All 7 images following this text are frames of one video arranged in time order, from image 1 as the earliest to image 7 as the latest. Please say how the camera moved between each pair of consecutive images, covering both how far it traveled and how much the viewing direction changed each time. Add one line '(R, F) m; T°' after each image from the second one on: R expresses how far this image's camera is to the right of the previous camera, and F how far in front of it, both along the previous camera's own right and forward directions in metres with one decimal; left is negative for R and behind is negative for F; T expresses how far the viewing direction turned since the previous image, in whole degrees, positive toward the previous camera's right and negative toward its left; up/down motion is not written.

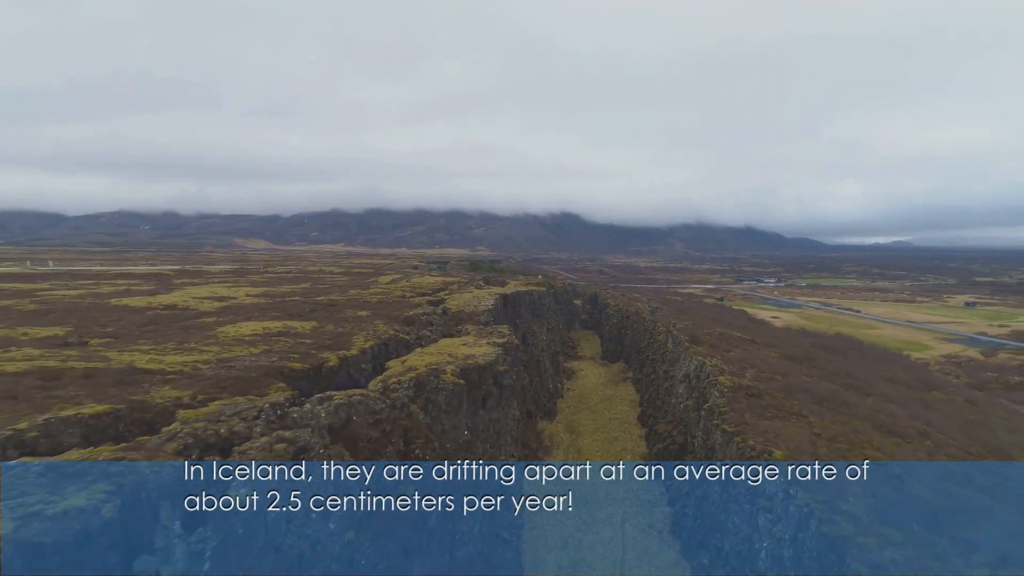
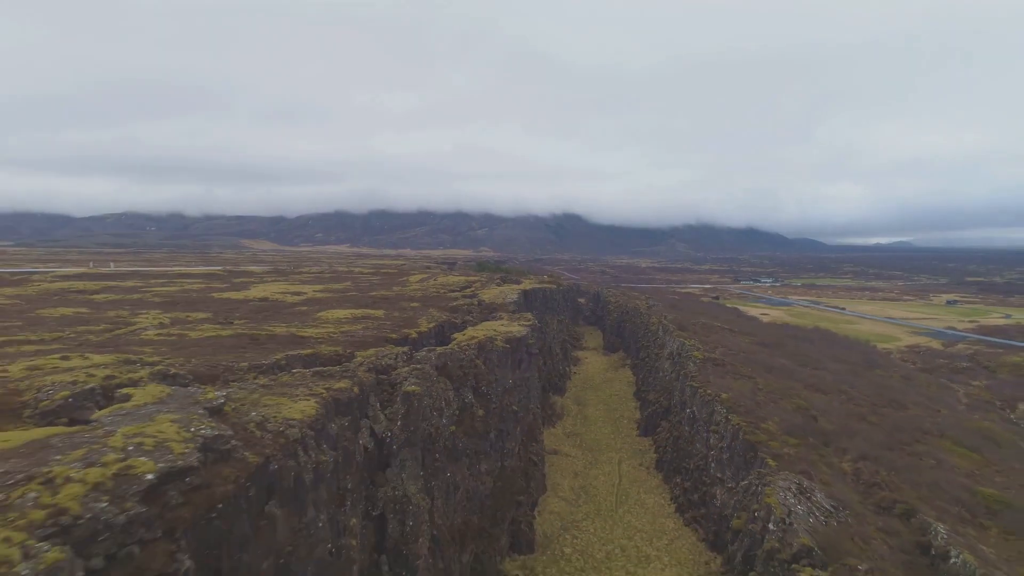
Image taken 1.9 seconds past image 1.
(-1.8, -9.9) m; 0°
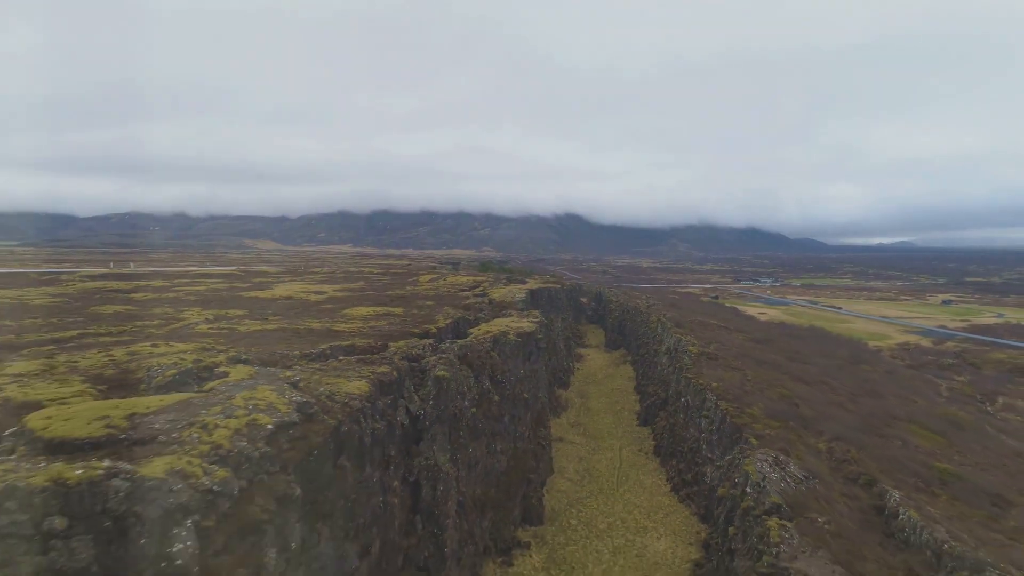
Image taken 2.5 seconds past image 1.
(-0.7, -3.4) m; 0°
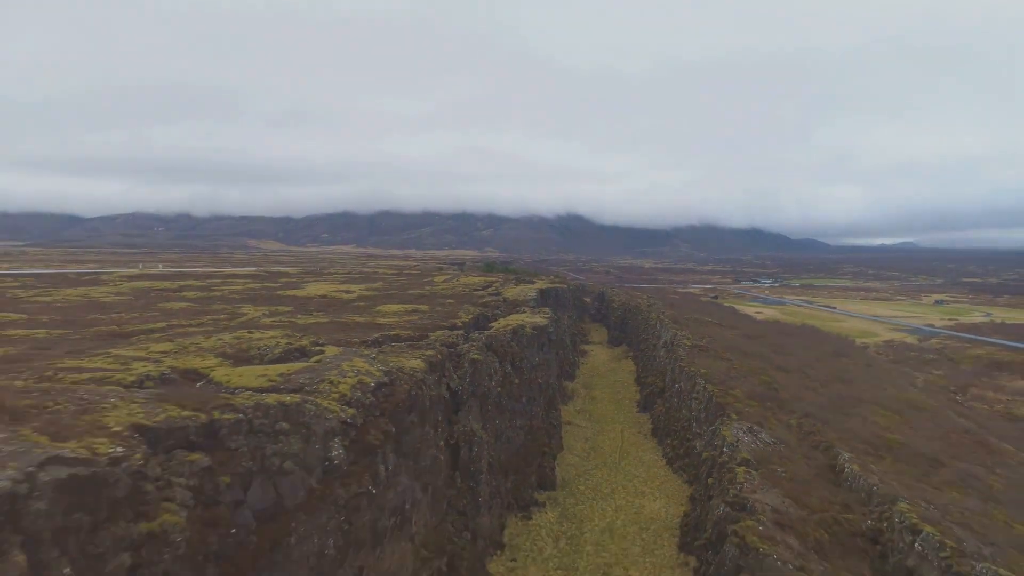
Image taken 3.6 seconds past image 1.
(-1.2, -5.5) m; 0°
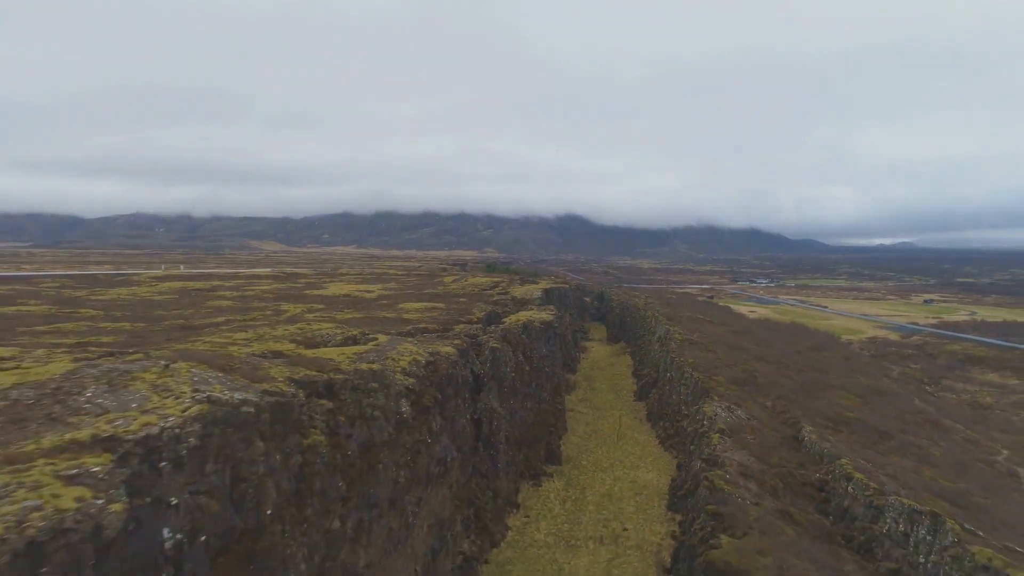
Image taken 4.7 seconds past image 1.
(-1.0, -5.4) m; 0°
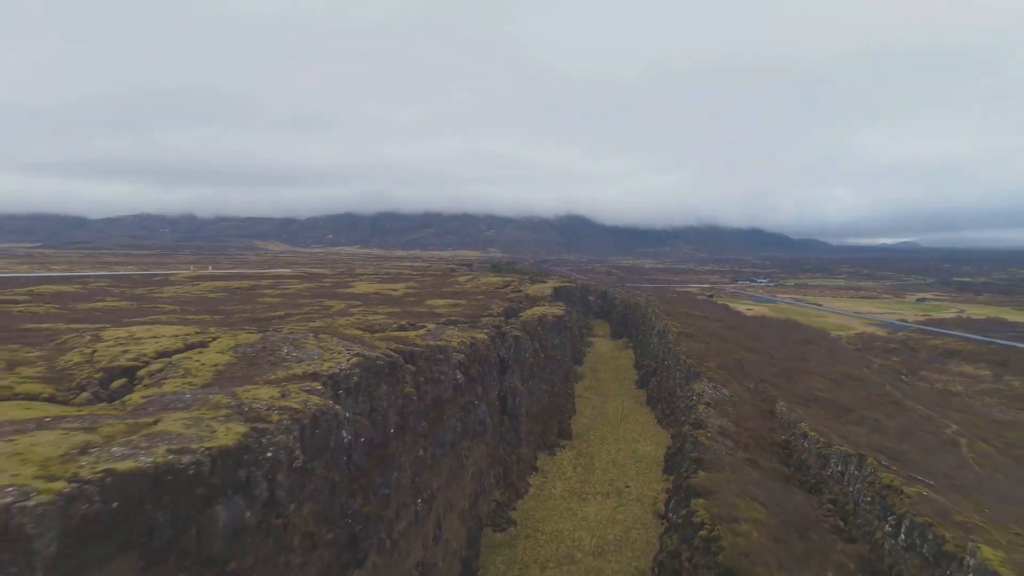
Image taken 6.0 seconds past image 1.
(-1.6, -6.6) m; 0°
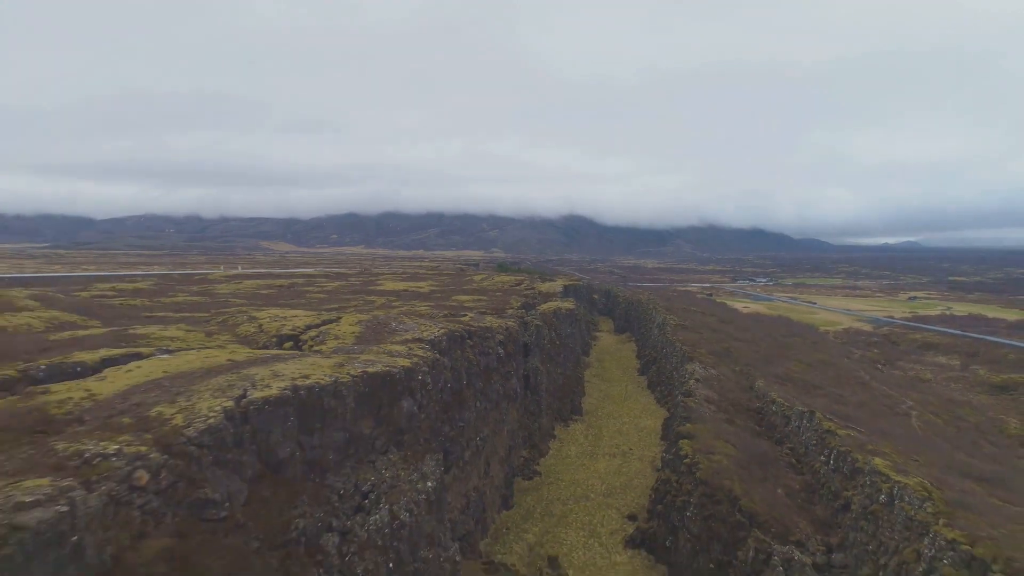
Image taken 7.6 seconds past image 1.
(-2.0, -8.0) m; 0°
